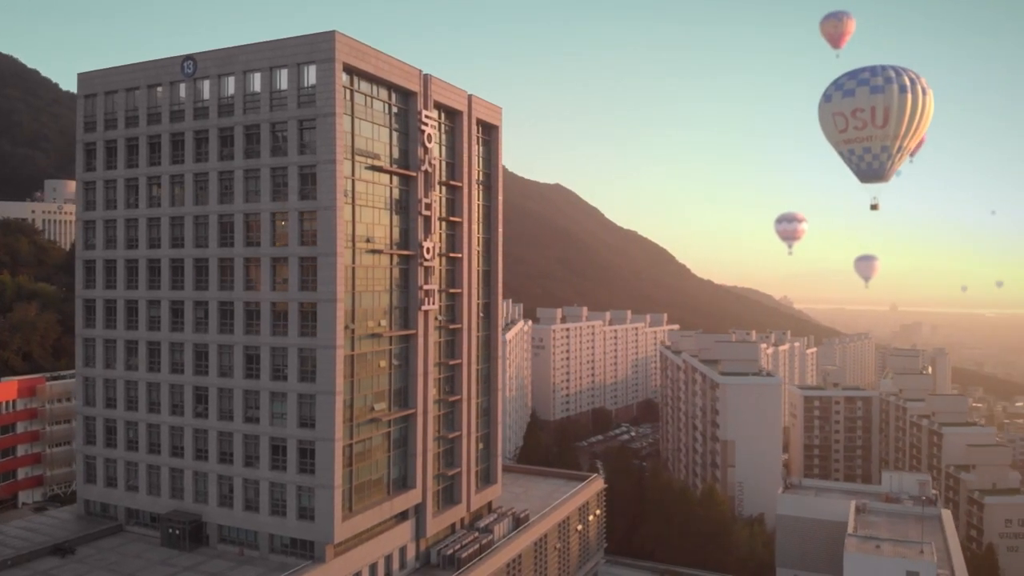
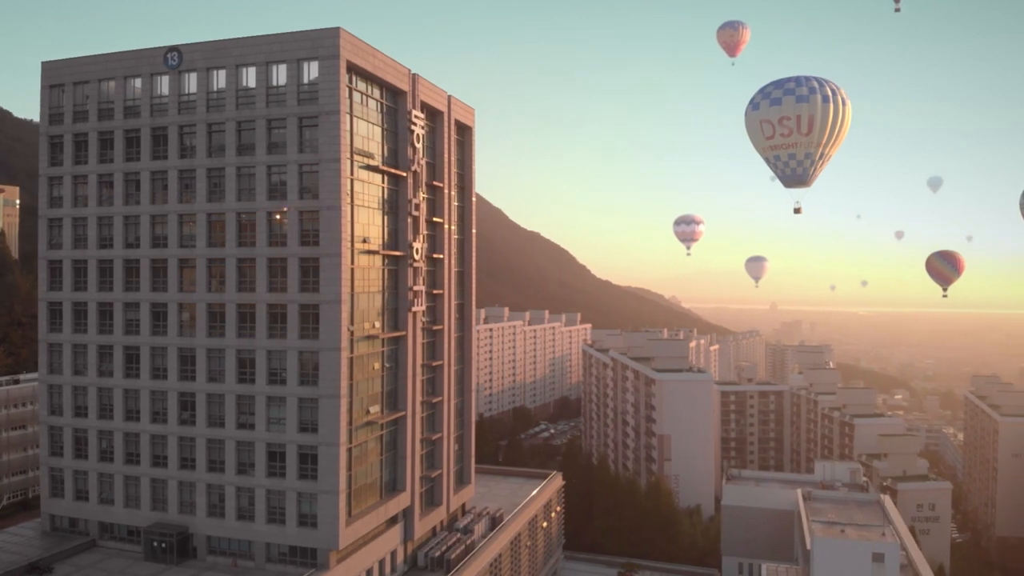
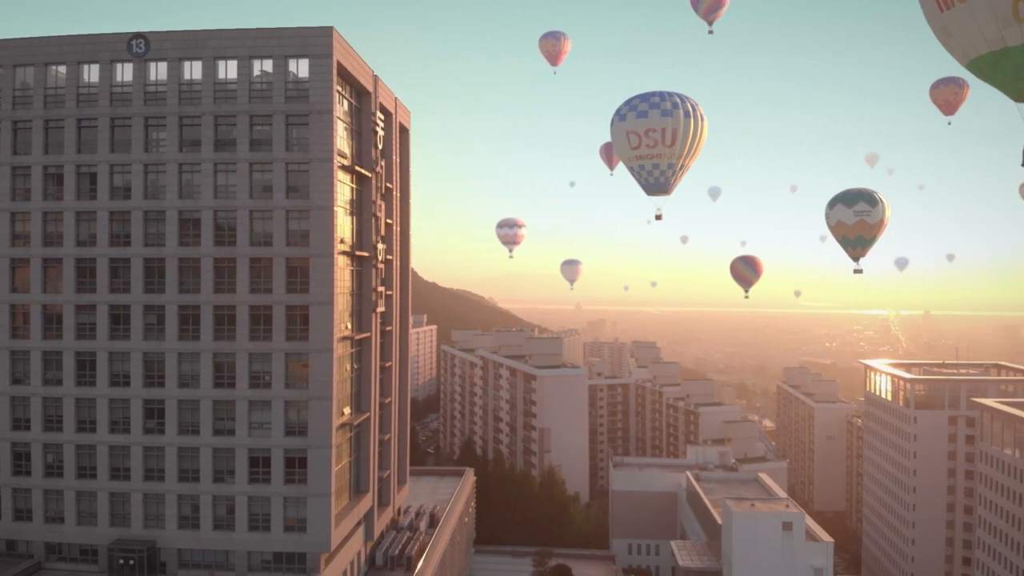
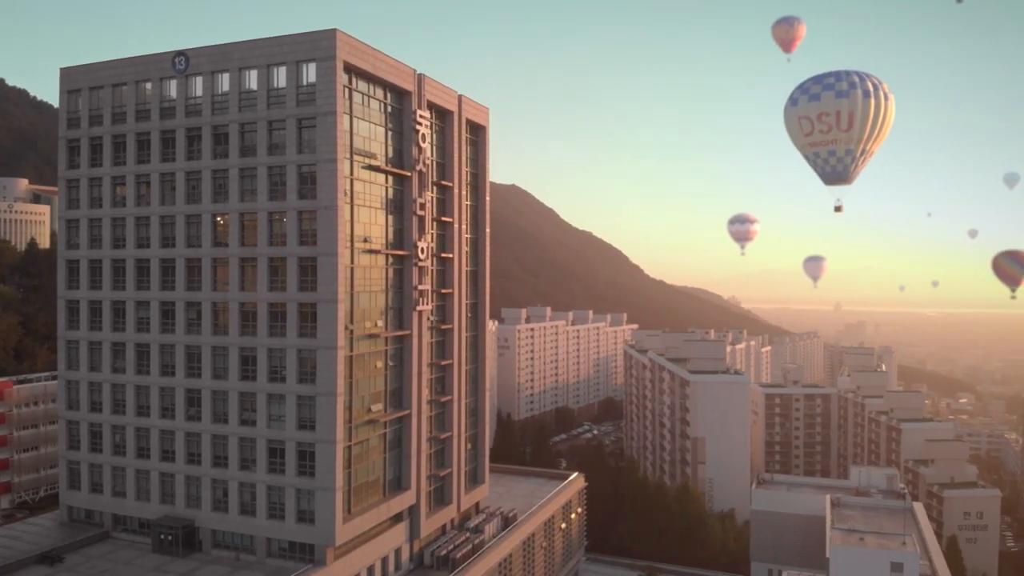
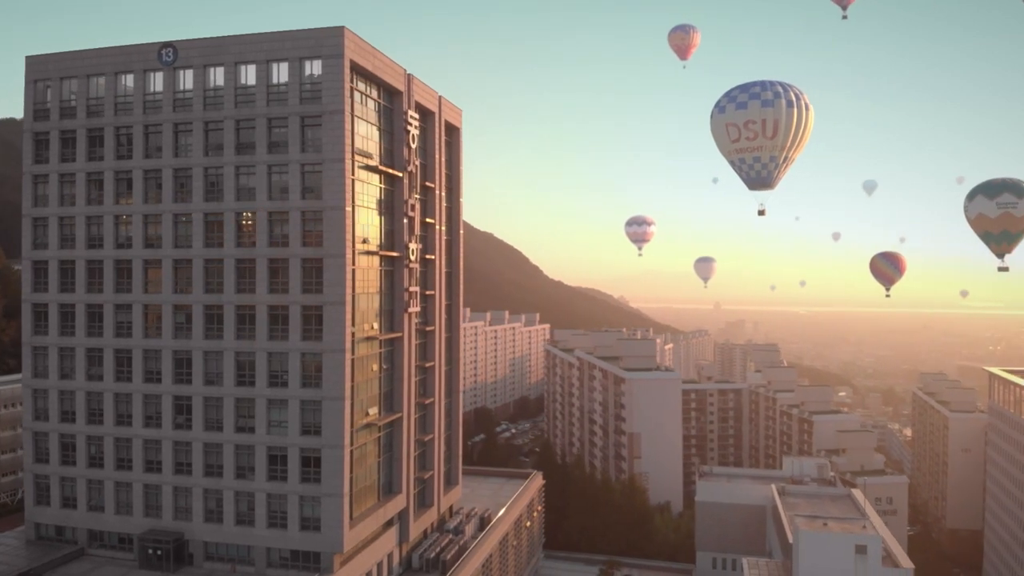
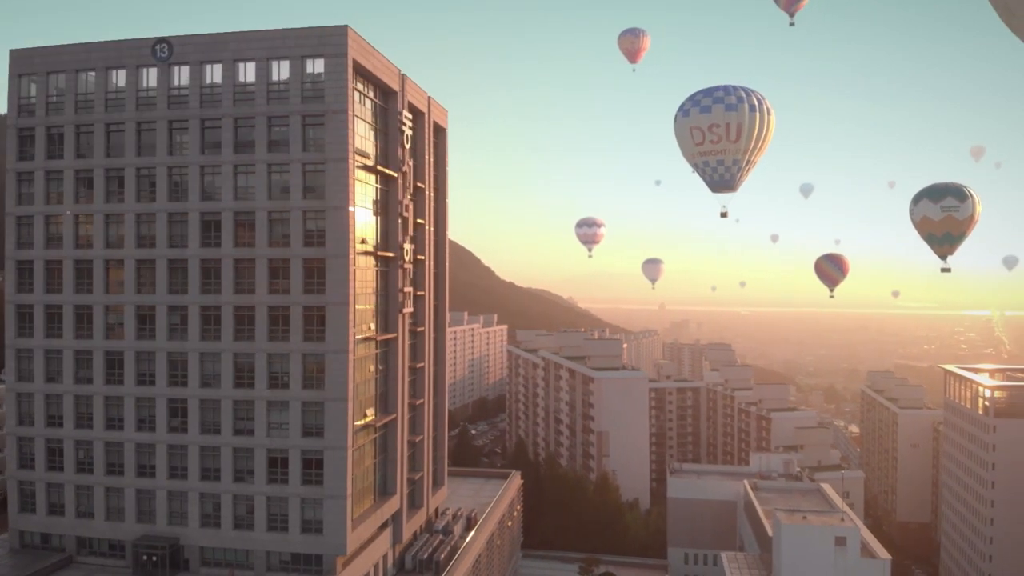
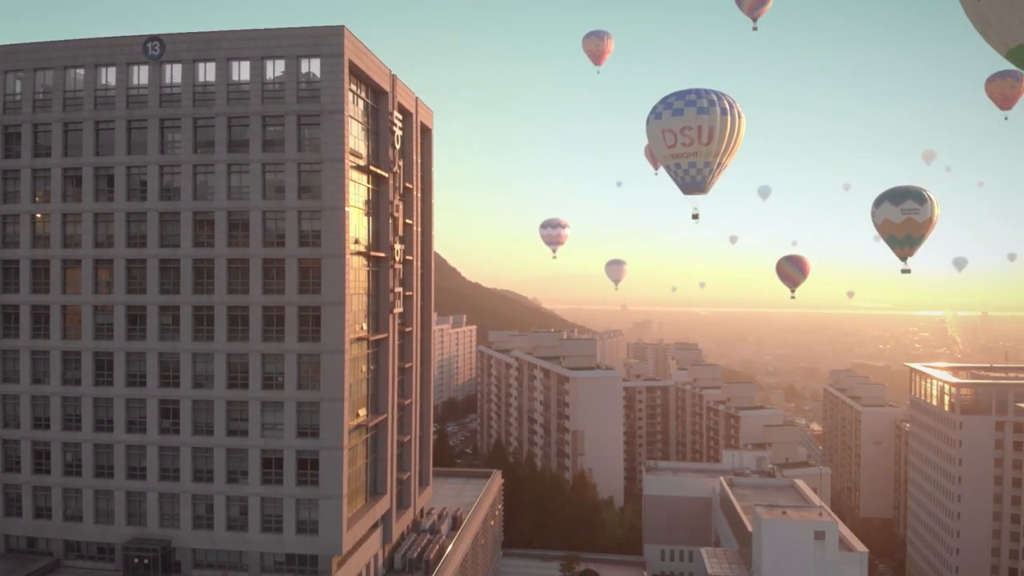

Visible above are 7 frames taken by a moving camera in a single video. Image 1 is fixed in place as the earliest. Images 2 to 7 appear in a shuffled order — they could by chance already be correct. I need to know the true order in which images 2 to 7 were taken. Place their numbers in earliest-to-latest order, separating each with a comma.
4, 2, 5, 6, 7, 3
